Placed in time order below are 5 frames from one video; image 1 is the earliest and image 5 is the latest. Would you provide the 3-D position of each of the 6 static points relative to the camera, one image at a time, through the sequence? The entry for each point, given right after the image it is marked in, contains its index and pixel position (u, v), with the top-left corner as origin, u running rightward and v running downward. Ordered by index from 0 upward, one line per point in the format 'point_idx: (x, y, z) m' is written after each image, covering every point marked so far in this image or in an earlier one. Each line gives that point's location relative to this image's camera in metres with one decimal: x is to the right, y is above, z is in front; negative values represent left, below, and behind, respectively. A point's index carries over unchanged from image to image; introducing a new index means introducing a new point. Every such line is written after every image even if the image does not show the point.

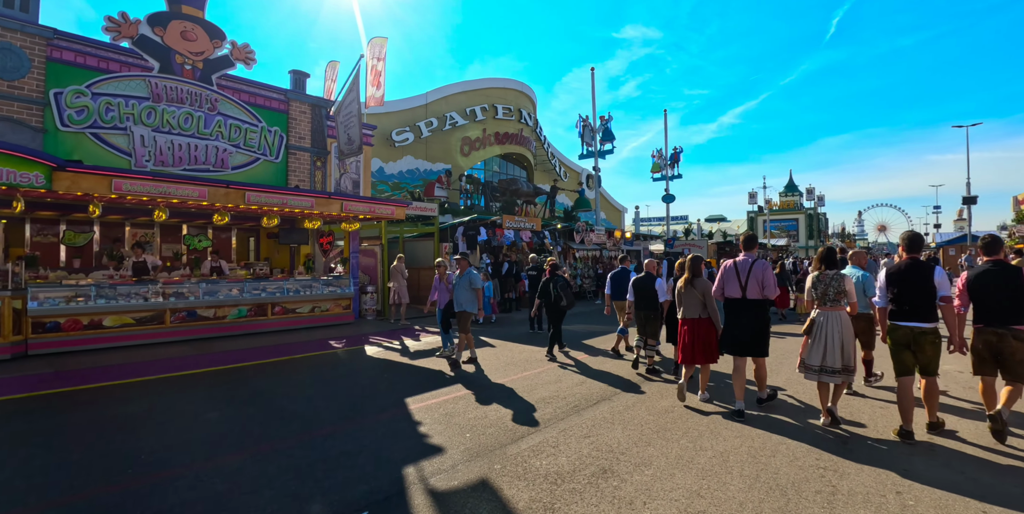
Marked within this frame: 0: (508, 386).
0: (-0.1, -2.0, +6.7) m
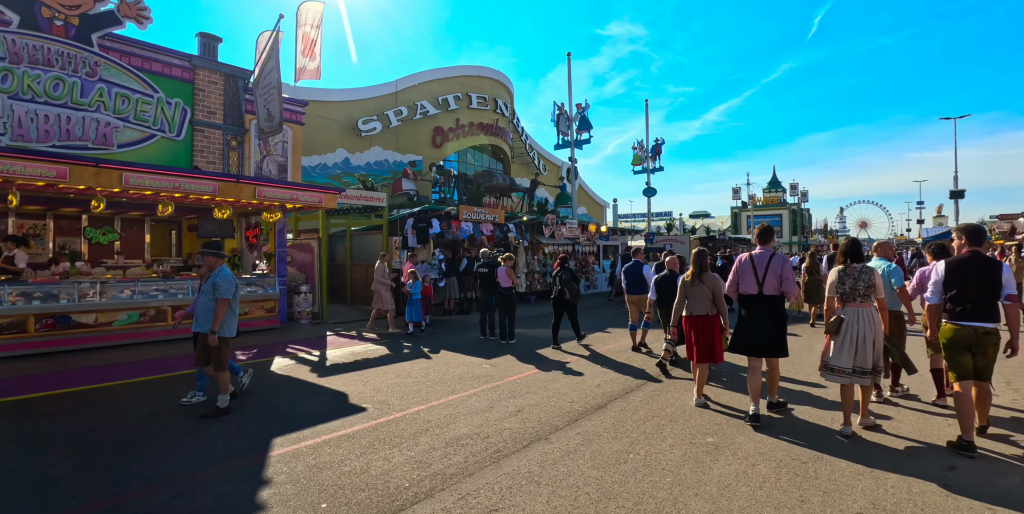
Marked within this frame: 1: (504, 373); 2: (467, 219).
0: (-1.1, -1.9, +5.1) m
1: (-0.1, -1.8, +6.8) m
2: (-1.3, +1.1, +12.9) m
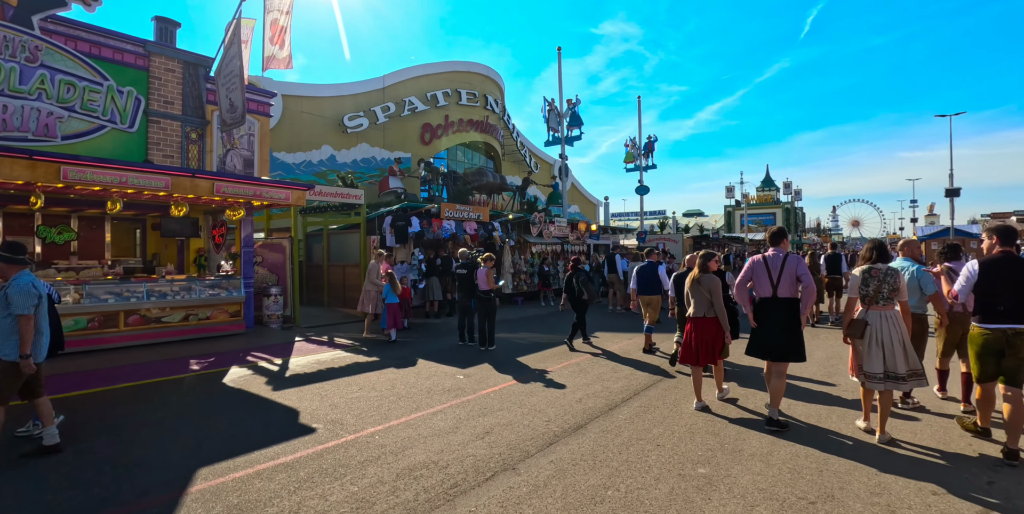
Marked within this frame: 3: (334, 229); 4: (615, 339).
0: (-1.4, -1.9, +4.5) m
1: (-0.5, -1.8, +6.2) m
2: (-1.8, +1.1, +12.3) m
3: (-5.4, +0.9, +13.3) m
4: (+2.2, -1.7, +9.3) m
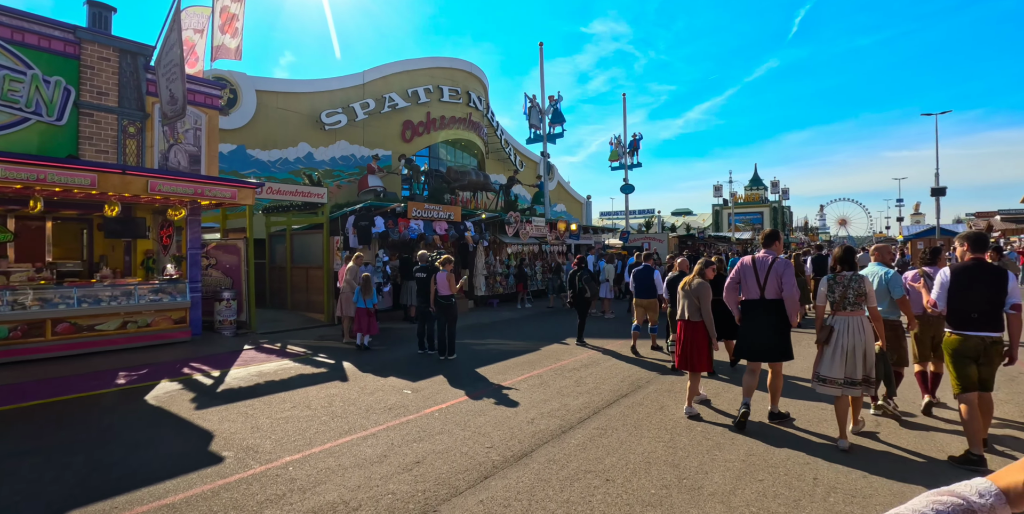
0: (-2.0, -2.0, +4.0) m
1: (-1.1, -1.9, +5.7) m
2: (-2.5, +1.0, +11.7) m
3: (-6.2, +0.8, +12.6) m
4: (+1.5, -1.7, +8.8) m
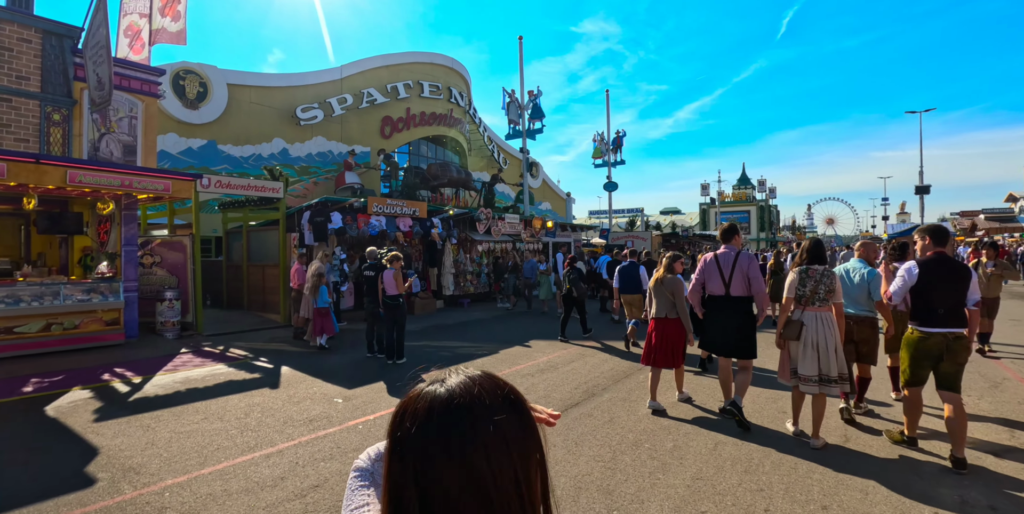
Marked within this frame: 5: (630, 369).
0: (-2.7, -1.9, +3.4) m
1: (-1.9, -1.8, +5.1) m
2: (-3.4, +1.1, +11.1) m
3: (-7.0, +0.9, +12.0) m
4: (+0.7, -1.7, +8.3) m
5: (+1.8, -1.7, +6.7) m
